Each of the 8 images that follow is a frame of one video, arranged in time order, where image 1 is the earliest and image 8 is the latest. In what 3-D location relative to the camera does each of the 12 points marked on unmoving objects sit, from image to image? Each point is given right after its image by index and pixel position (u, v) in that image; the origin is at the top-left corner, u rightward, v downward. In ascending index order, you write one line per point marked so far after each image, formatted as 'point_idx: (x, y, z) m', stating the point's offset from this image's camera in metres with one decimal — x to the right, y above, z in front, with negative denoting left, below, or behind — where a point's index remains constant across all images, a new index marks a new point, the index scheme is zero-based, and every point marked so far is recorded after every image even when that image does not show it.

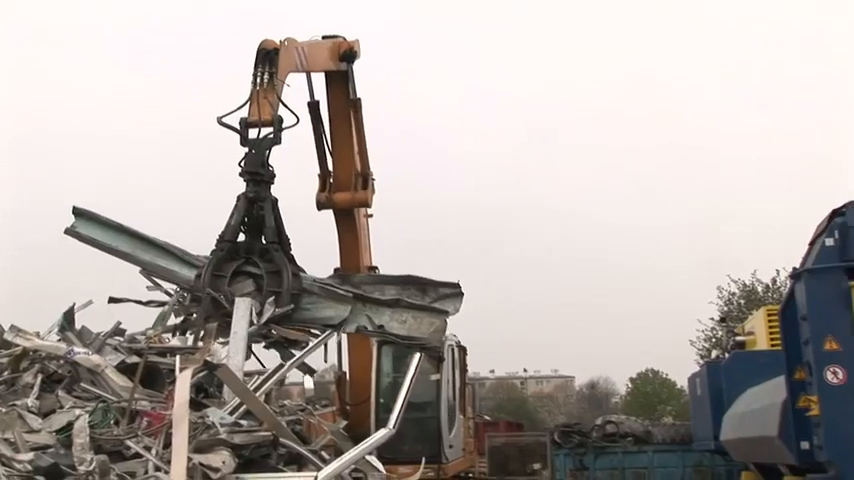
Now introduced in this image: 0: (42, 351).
0: (-2.3, -0.6, +6.6) m
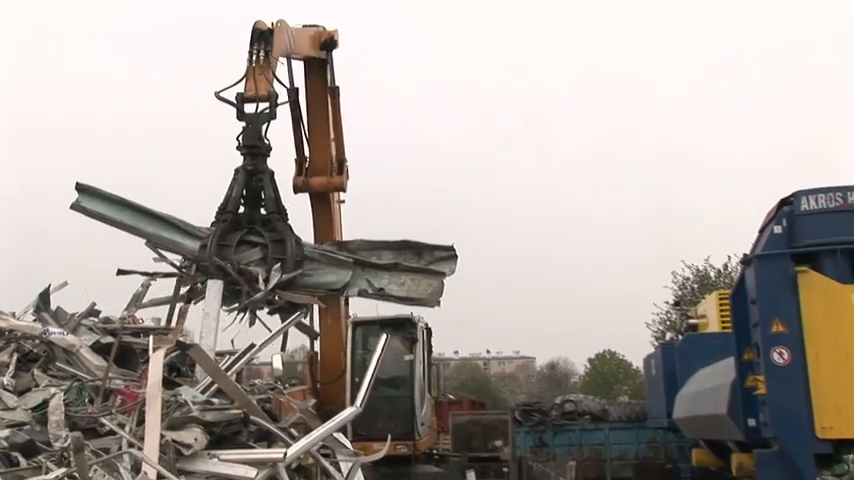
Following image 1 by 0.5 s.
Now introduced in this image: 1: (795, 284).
0: (-2.5, -0.6, +6.9) m
1: (+2.1, -0.2, +6.4) m
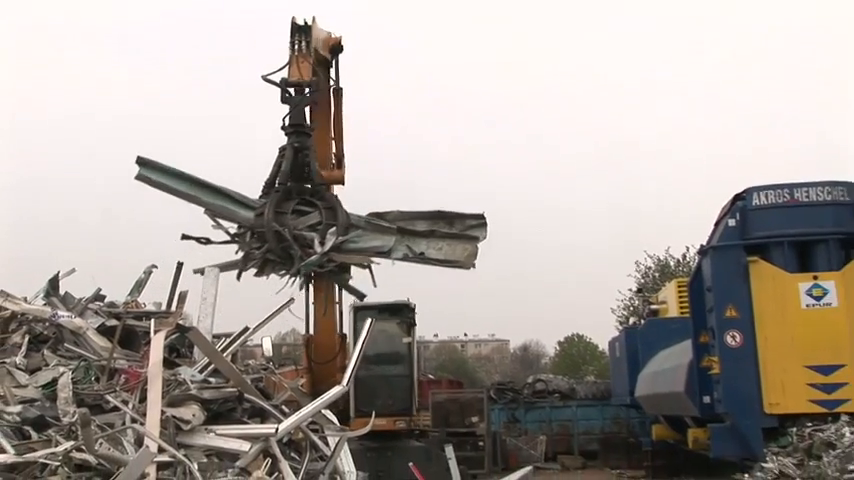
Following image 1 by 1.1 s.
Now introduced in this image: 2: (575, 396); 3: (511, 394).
0: (-2.6, -0.5, +7.4) m
1: (+2.0, -0.2, +7.0) m
2: (+1.9, -1.8, +14.8) m
3: (+1.1, -1.8, +14.5) m
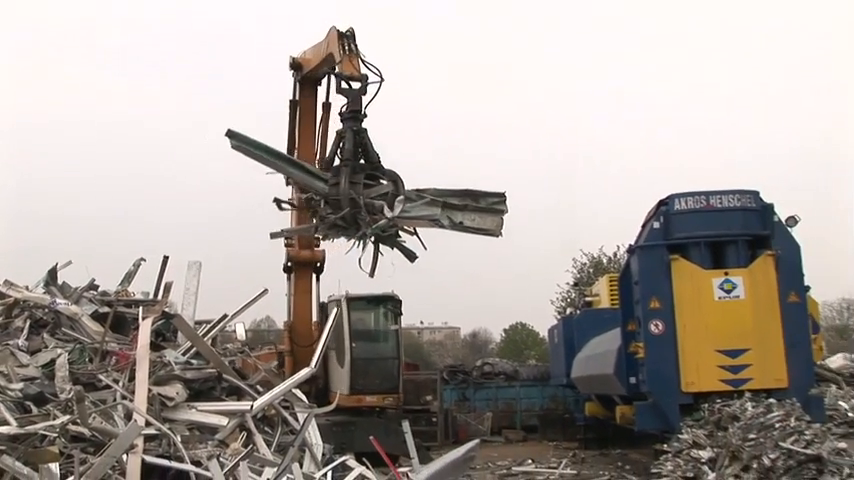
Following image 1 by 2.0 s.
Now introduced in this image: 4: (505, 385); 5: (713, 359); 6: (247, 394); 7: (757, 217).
0: (-2.9, -0.4, +8.2) m
1: (+1.7, -0.2, +7.9) m
2: (+1.3, -1.8, +15.7) m
3: (+0.5, -1.8, +15.5) m
4: (+1.1, -1.9, +15.1) m
5: (+1.9, -0.8, +7.8) m
6: (-1.3, -1.1, +8.2) m
7: (+2.4, +0.2, +8.2) m
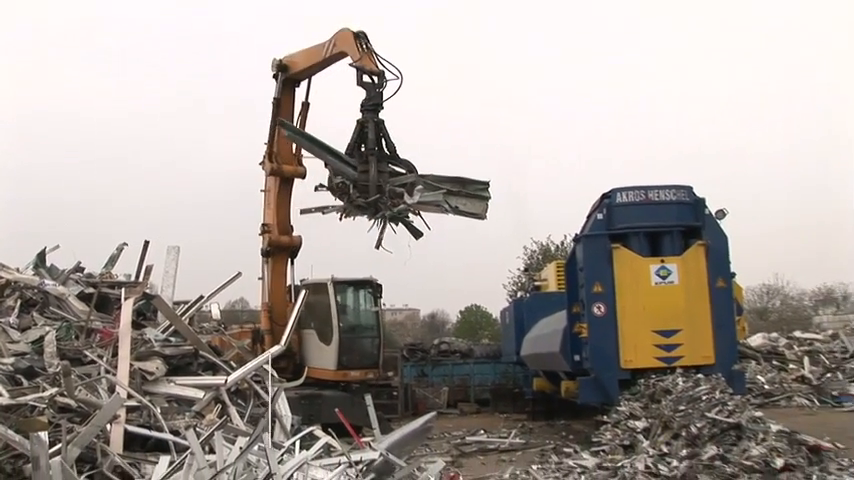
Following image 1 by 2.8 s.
0: (-3.2, -0.3, +8.8) m
1: (+1.4, -0.1, +8.7) m
2: (+0.7, -1.7, +16.5) m
3: (0.0, -1.6, +16.2) m
4: (+0.5, -1.7, +15.8) m
5: (+1.7, -0.7, +8.5) m
6: (-1.6, -1.0, +8.9) m
7: (+2.1, +0.2, +8.9) m
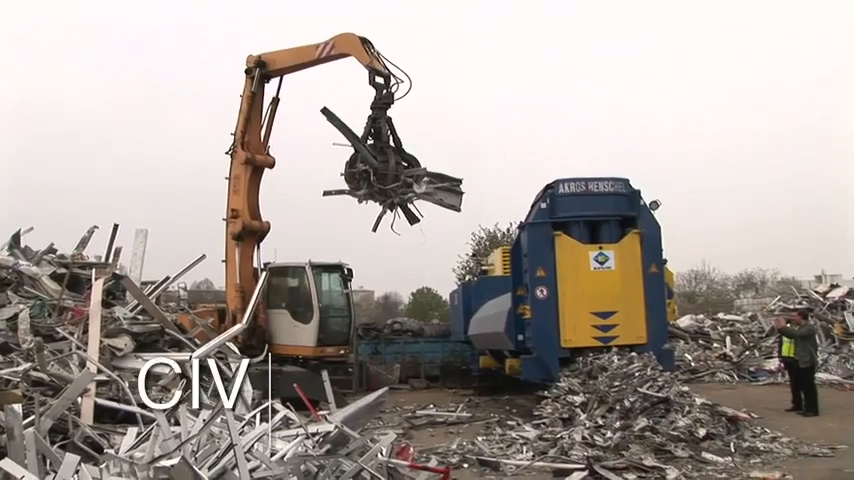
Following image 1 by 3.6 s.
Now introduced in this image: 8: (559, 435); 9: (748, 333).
0: (-3.6, -0.2, +9.2) m
1: (+1.0, 0.0, +9.3) m
2: (-0.1, -1.4, +17.1) m
3: (-0.8, -1.4, +16.8) m
4: (-0.3, -1.5, +16.5) m
5: (+1.3, -0.6, +9.2) m
6: (-2.0, -0.9, +9.4) m
7: (+1.7, +0.3, +9.6) m
8: (+0.9, -1.4, +8.0) m
9: (+4.8, -1.4, +17.2) m
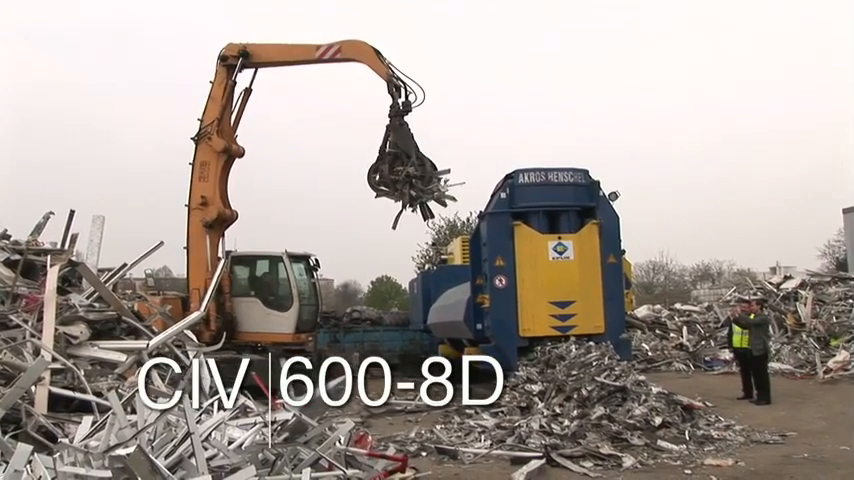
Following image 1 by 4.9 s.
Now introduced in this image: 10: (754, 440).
0: (-3.9, -0.1, +9.1) m
1: (+0.7, +0.1, +9.4) m
2: (-0.7, -1.2, +17.1) m
3: (-1.4, -1.2, +16.7) m
4: (-0.9, -1.3, +16.4) m
5: (+1.0, -0.6, +9.2) m
6: (-2.3, -0.8, +9.3) m
7: (+1.4, +0.4, +9.6) m
8: (+0.6, -1.3, +8.1) m
9: (+4.2, -1.3, +17.3) m
10: (+2.3, -1.4, +7.8) m
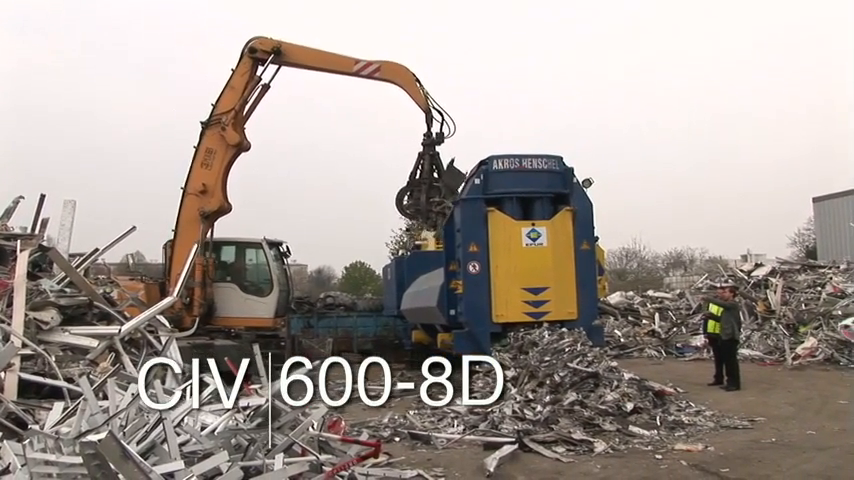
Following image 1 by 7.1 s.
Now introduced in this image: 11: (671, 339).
0: (-4.1, +0.1, +9.0) m
1: (+0.5, +0.2, +9.4) m
2: (-1.1, -1.0, +17.1) m
3: (-1.8, -1.0, +16.7) m
4: (-1.2, -1.1, +16.4) m
5: (+0.7, -0.4, +9.3) m
6: (-2.6, -0.7, +9.3) m
7: (+1.1, +0.5, +9.7) m
8: (+0.4, -1.2, +8.1) m
9: (+3.8, -1.1, +17.4) m
10: (+2.1, -1.3, +7.9) m
11: (+3.3, -1.3, +15.5) m
